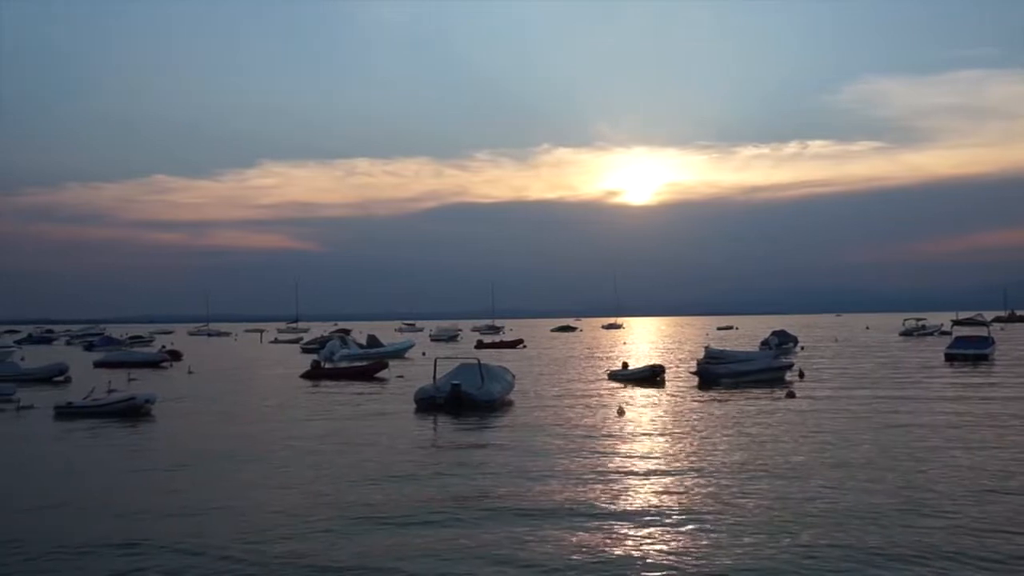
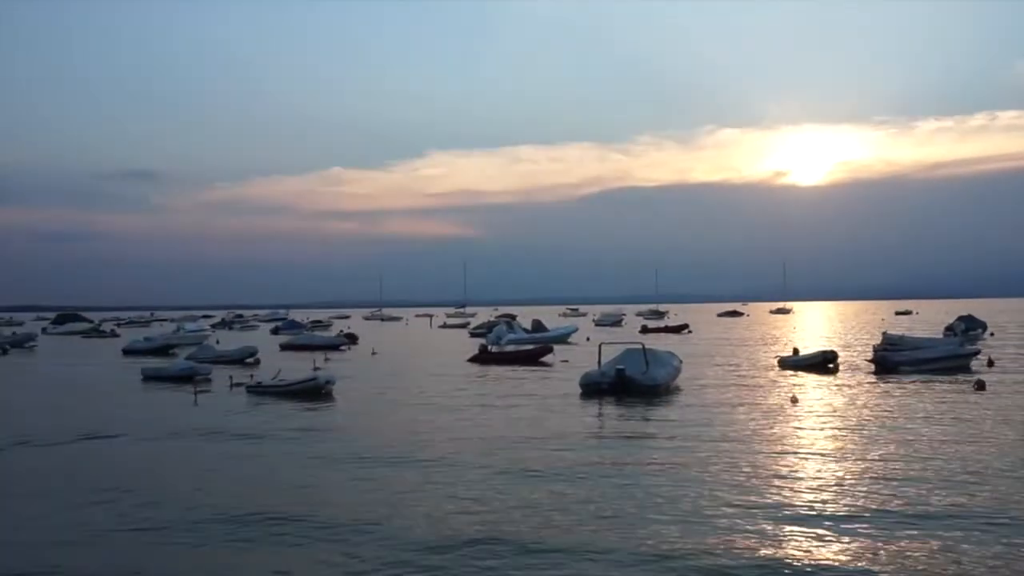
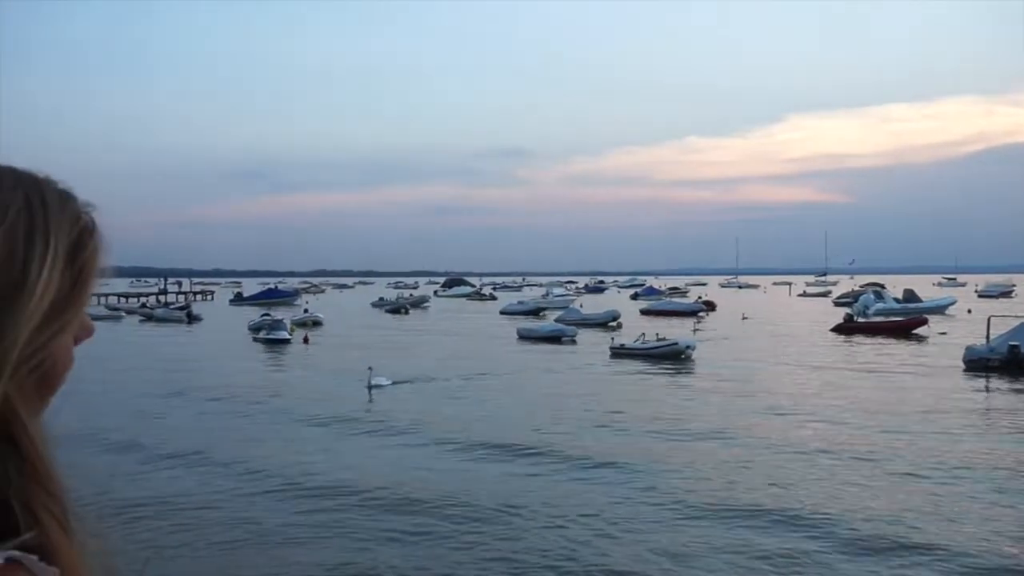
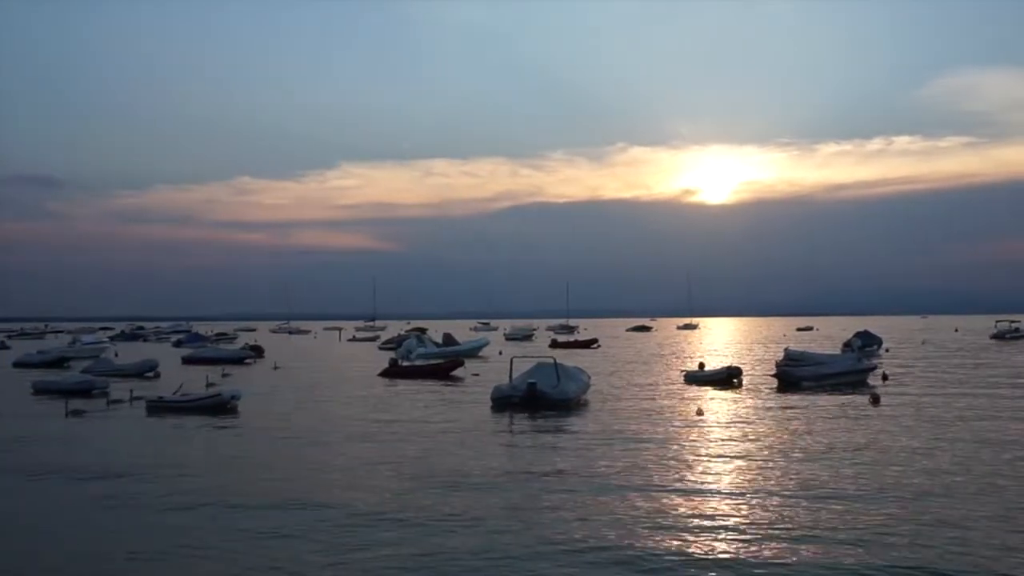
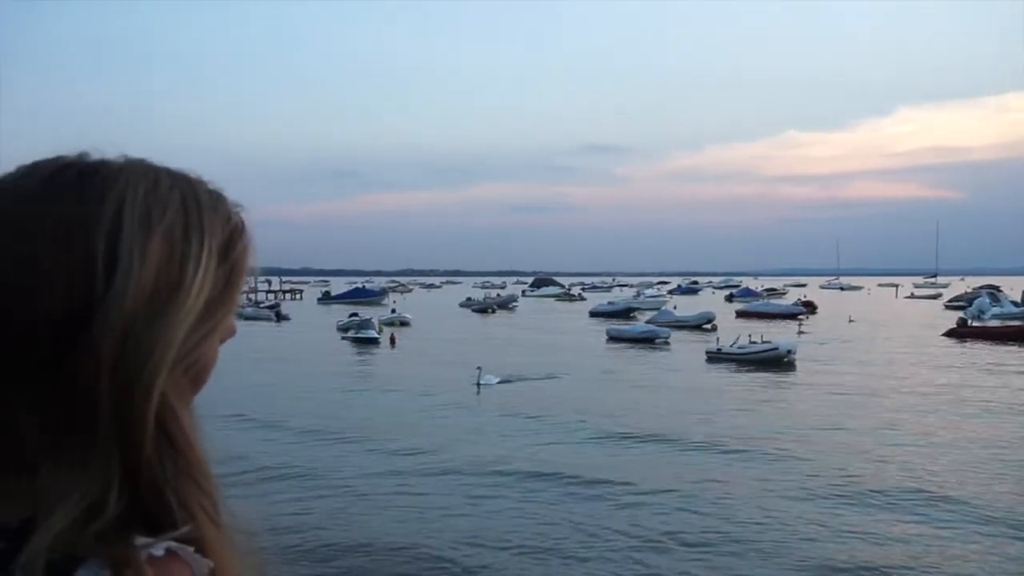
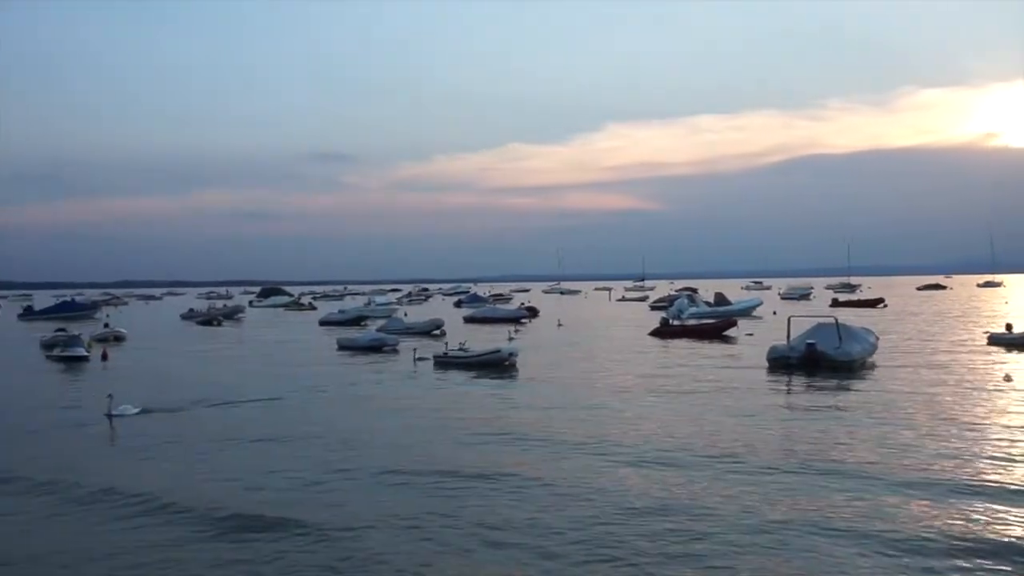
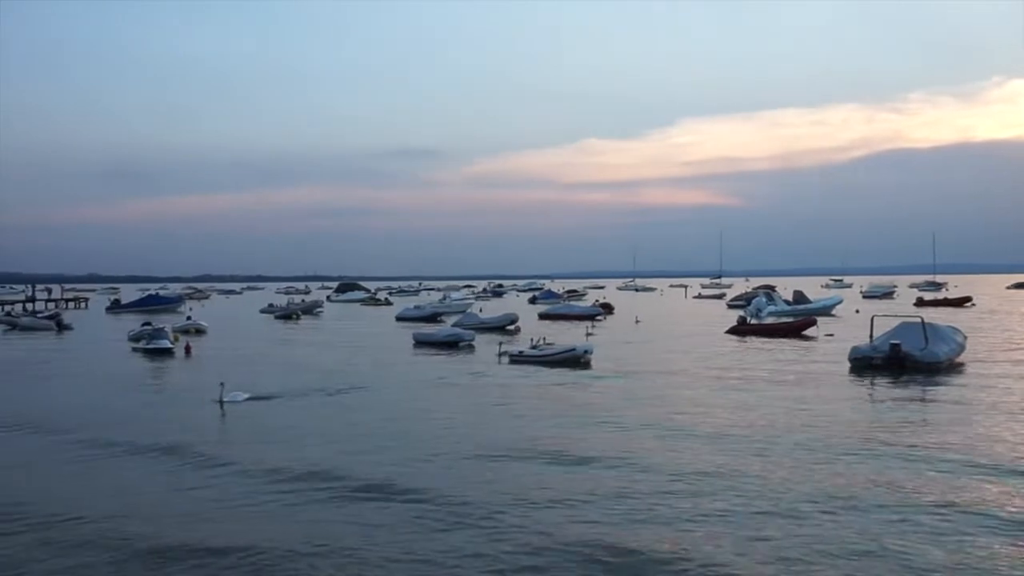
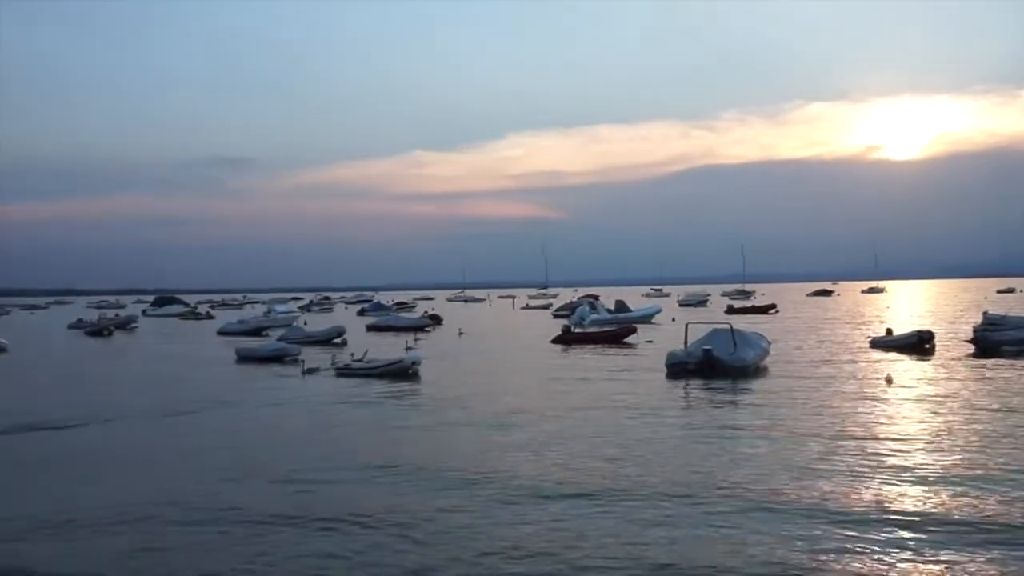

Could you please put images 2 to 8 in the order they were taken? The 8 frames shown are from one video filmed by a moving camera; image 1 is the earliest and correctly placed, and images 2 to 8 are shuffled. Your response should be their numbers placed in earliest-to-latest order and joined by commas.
4, 2, 8, 6, 7, 3, 5
